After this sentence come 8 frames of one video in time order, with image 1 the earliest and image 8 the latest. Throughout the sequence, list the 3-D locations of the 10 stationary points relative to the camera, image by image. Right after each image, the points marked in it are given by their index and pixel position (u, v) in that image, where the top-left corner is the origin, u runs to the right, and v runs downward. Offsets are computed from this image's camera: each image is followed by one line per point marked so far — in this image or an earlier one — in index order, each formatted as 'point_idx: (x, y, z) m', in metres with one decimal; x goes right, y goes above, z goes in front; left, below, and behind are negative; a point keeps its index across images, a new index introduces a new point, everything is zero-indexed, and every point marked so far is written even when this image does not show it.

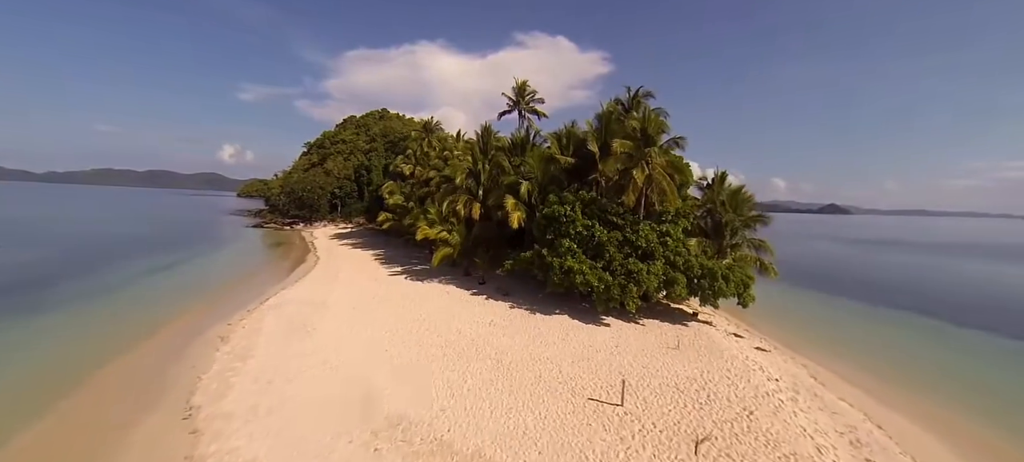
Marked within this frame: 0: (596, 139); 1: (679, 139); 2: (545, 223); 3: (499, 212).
0: (+4.1, +4.4, +19.2) m
1: (+6.8, +3.7, +16.1) m
2: (+1.4, +0.3, +17.1) m
3: (-0.7, +0.9, +19.8) m
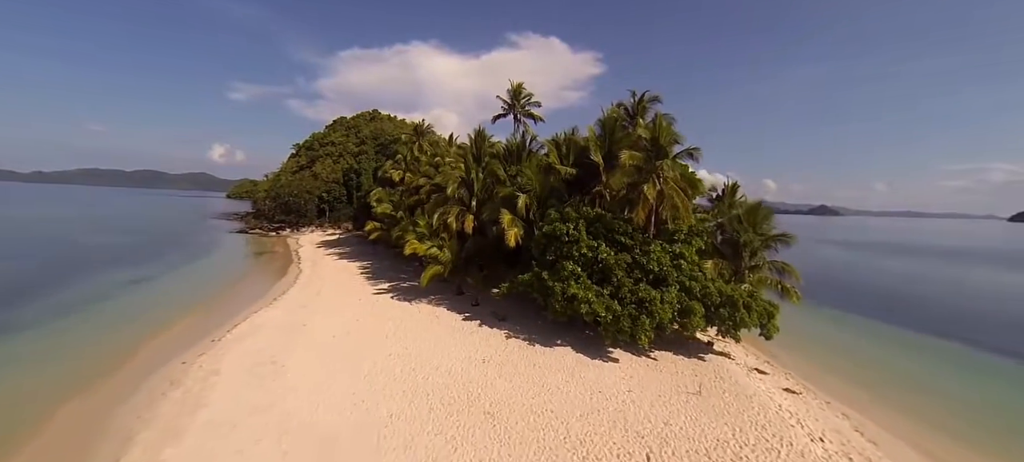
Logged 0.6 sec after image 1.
0: (+3.9, +3.6, +17.7) m
1: (+6.7, +3.0, +14.6) m
2: (+1.3, -0.5, +15.5) m
3: (-0.8, +0.1, +18.2) m
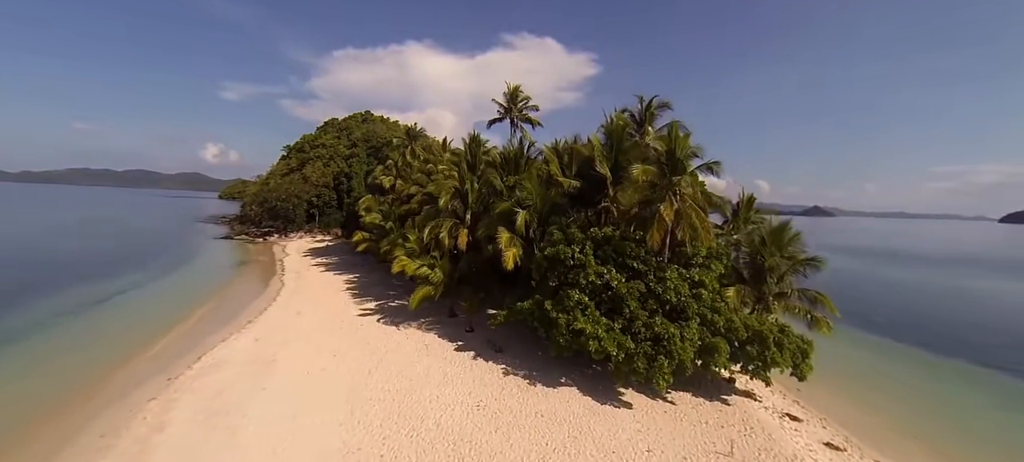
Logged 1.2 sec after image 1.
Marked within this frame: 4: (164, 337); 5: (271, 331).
0: (+3.8, +2.9, +16.1) m
1: (+6.6, +2.2, +13.0) m
2: (+1.2, -1.2, +13.8) m
3: (-0.9, -0.6, +16.5) m
4: (-16.9, -5.2, +19.1) m
5: (-10.4, -4.4, +17.0) m
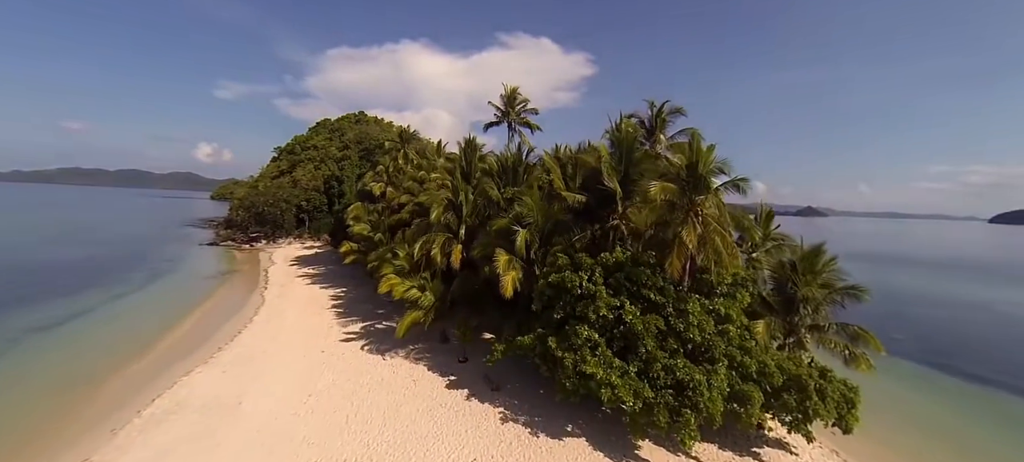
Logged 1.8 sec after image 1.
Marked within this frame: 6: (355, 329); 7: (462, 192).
0: (+3.7, +2.1, +14.5) m
1: (+6.6, +1.5, +11.5) m
2: (+1.2, -2.0, +12.2) m
3: (-1.0, -1.4, +14.9) m
4: (-17.0, -5.9, +17.4) m
5: (-10.5, -5.1, +15.3) m
6: (-7.4, -4.6, +18.5) m
7: (-2.4, +1.9, +19.4) m
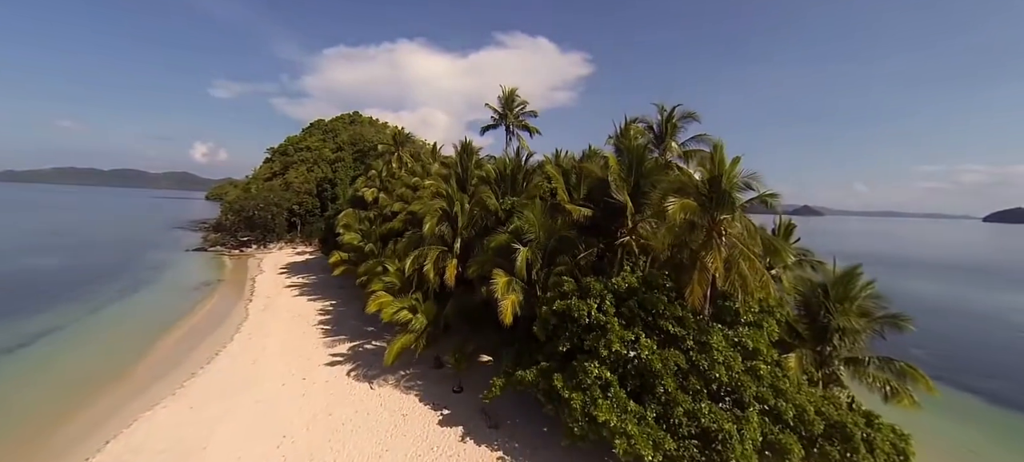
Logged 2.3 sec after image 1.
0: (+3.7, +1.5, +13.2) m
1: (+6.6, +0.9, +10.2) m
2: (+1.2, -2.6, +10.9) m
3: (-1.0, -2.0, +13.6) m
4: (-17.0, -6.5, +15.9) m
5: (-10.5, -5.7, +13.9) m
6: (-7.4, -5.2, +17.2) m
7: (-2.5, +1.3, +18.0) m
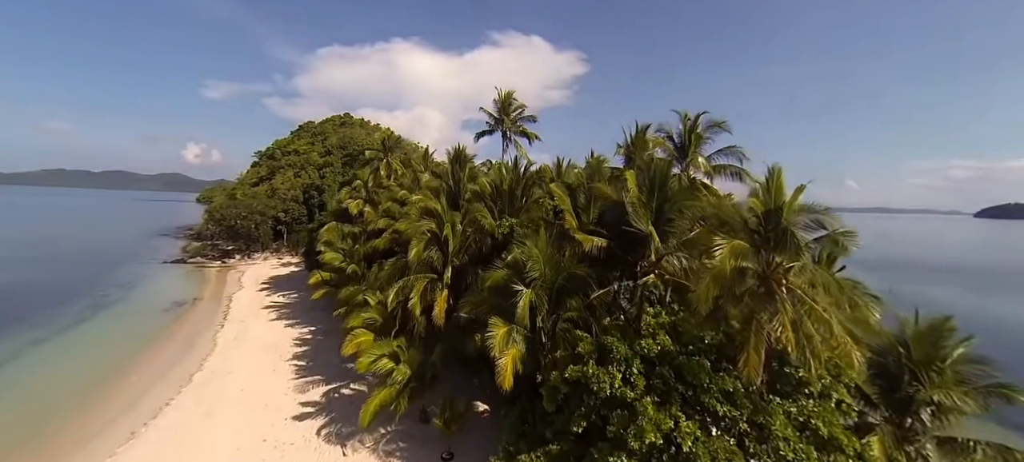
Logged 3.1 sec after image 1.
0: (+3.7, +0.6, +11.0) m
1: (+6.6, -0.1, +8.0) m
2: (+1.2, -3.6, +8.7) m
3: (-1.0, -3.0, +11.3) m
4: (-17.0, -7.6, +13.5) m
5: (-10.5, -6.8, +11.6) m
6: (-7.4, -6.2, +14.9) m
7: (-2.6, +0.3, +15.7) m
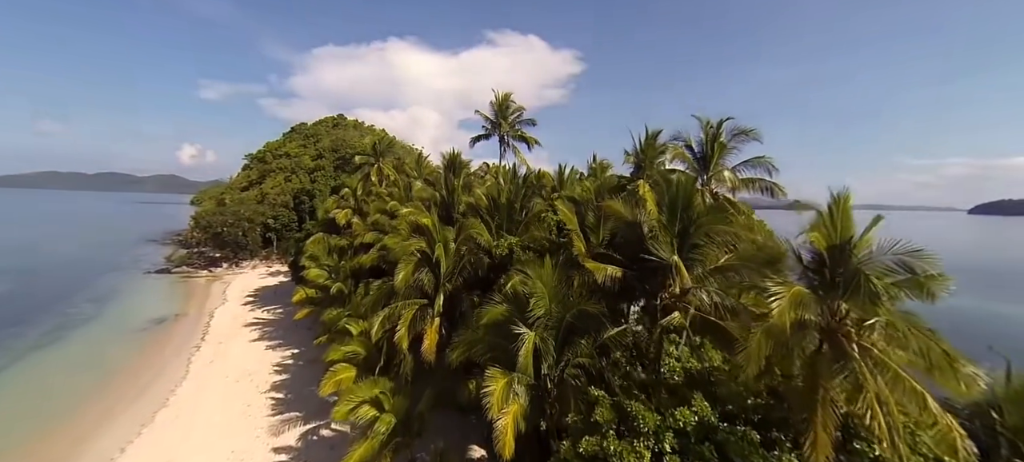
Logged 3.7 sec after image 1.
0: (+3.7, -0.1, +9.4) m
1: (+6.6, -0.7, +6.4) m
2: (+1.2, -4.3, +7.1) m
3: (-1.0, -3.7, +9.7) m
4: (-17.0, -8.4, +11.8) m
5: (-10.4, -7.6, +9.9) m
6: (-7.4, -7.0, +13.2) m
7: (-2.6, -0.4, +14.1) m
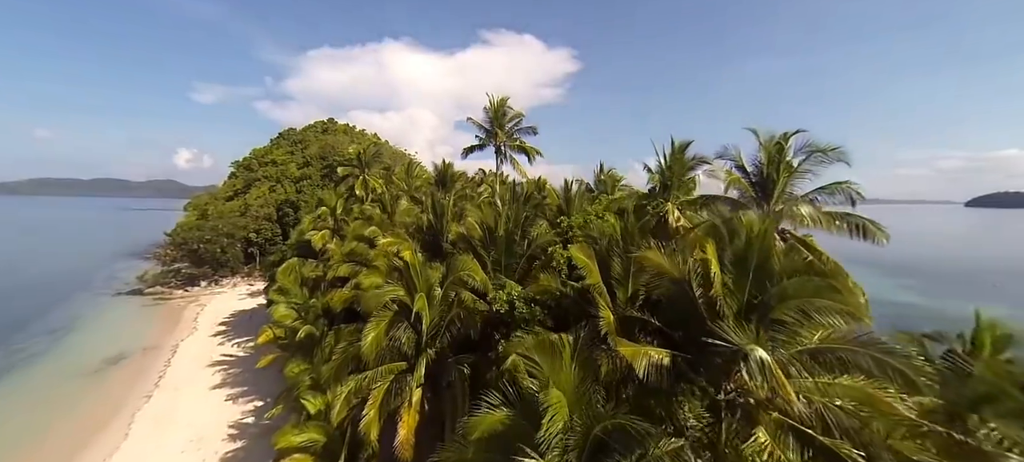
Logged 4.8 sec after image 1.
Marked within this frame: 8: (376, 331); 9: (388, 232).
0: (+3.7, -1.3, +6.4) m
1: (+6.7, -1.9, +3.5) m
2: (+1.3, -5.5, +4.1) m
3: (-0.9, -4.9, +6.7) m
4: (-16.9, -9.9, +8.8) m
5: (-10.3, -9.0, +6.9) m
6: (-7.3, -8.3, +10.2) m
7: (-2.6, -1.7, +11.1) m
8: (-3.6, -2.6, +10.6) m
9: (-5.5, +0.1, +17.5) m
